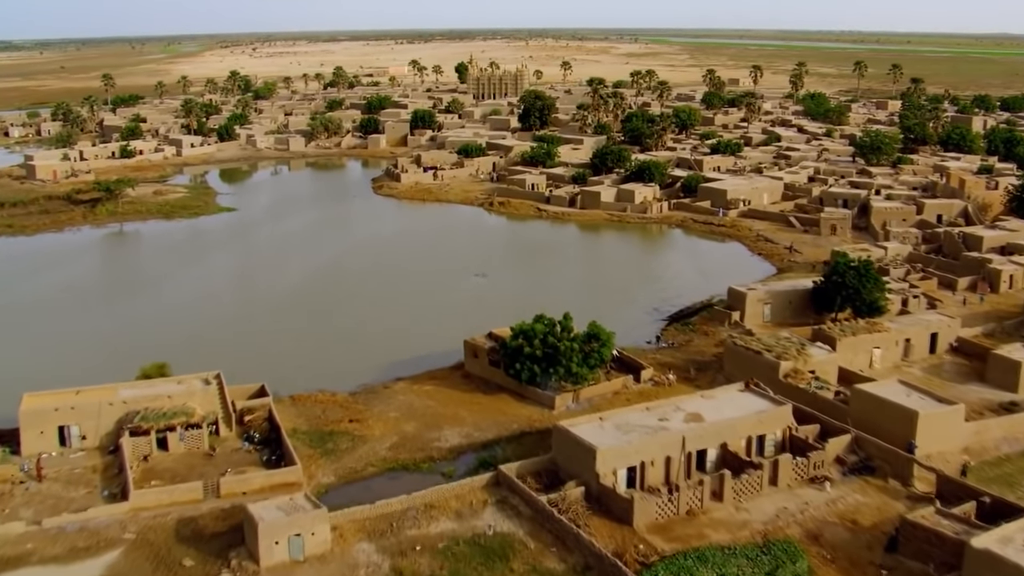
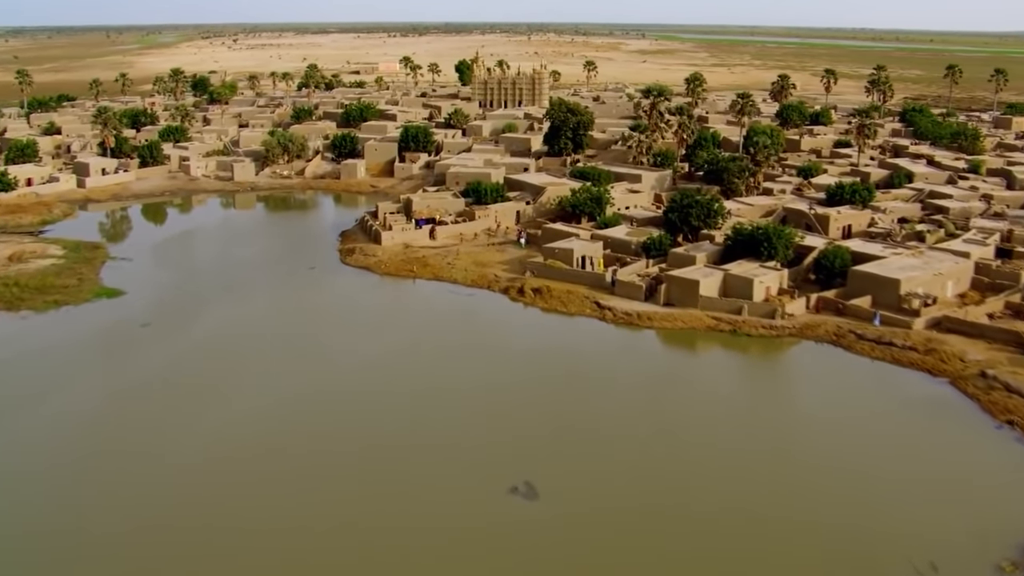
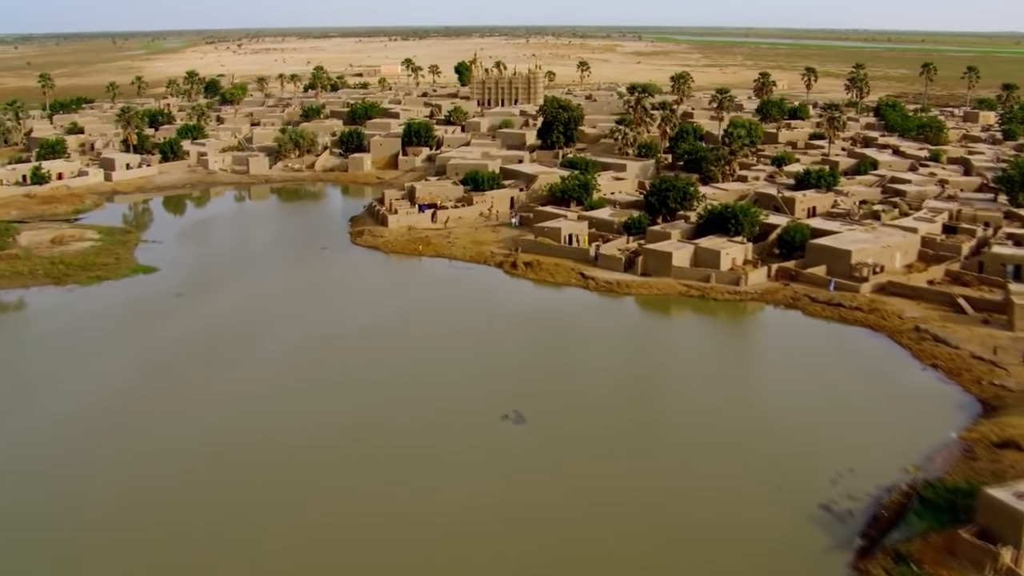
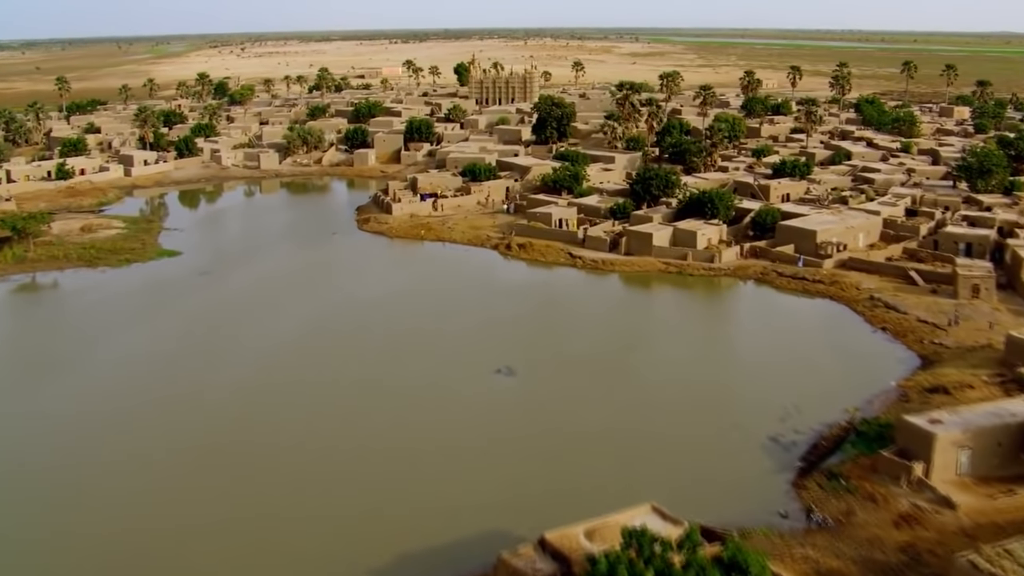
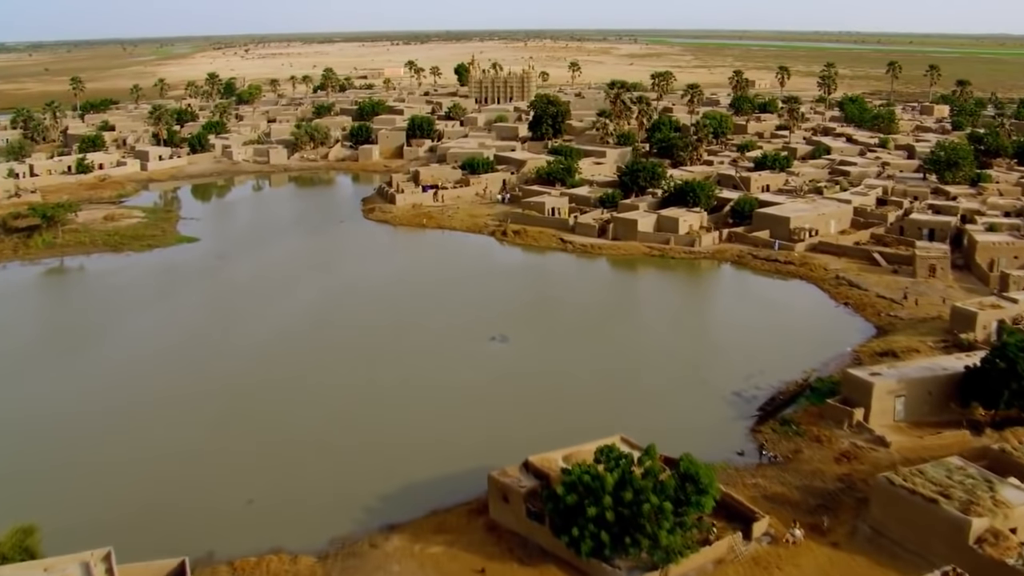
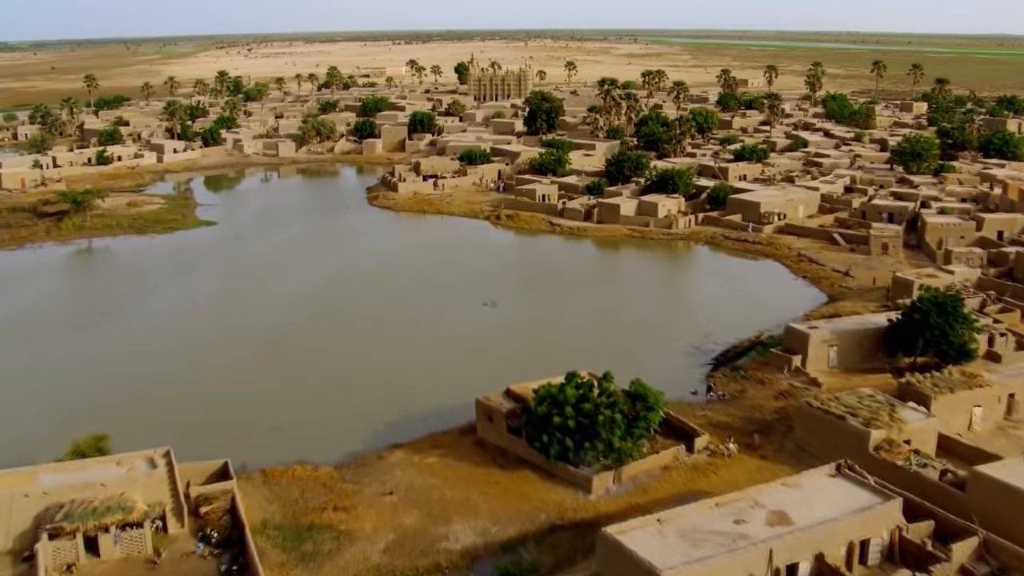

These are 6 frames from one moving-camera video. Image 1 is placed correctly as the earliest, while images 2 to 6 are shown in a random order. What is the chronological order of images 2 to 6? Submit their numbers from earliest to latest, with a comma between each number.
6, 5, 4, 3, 2
